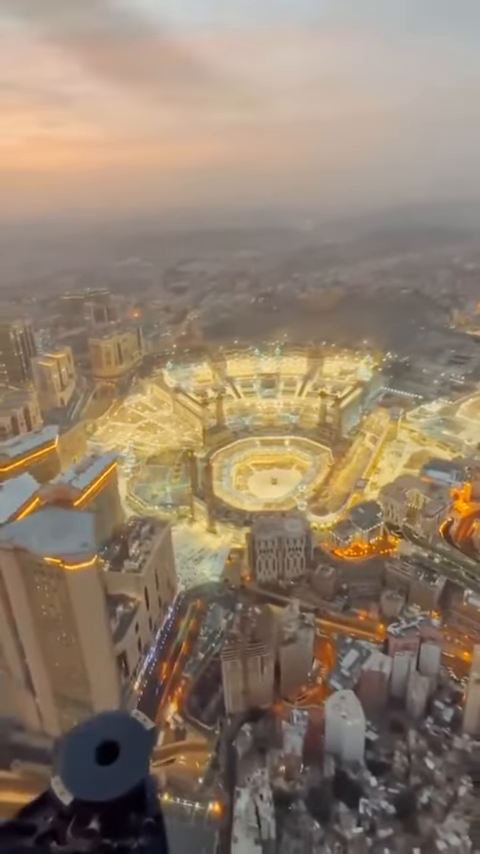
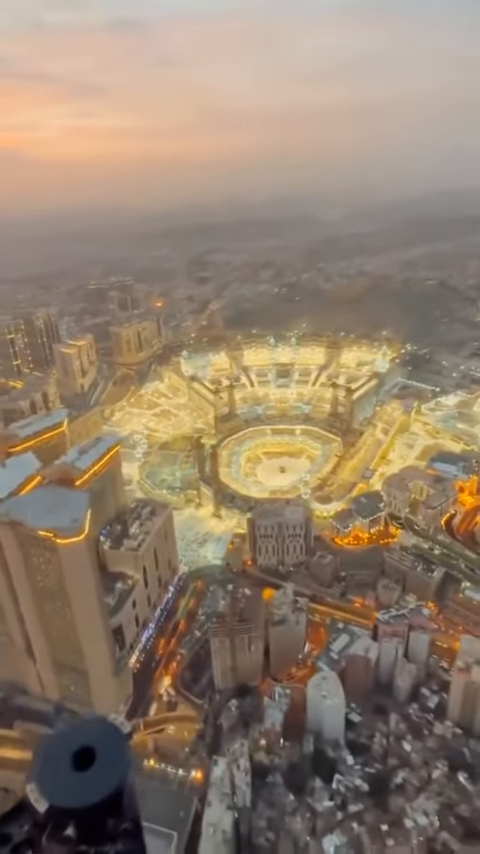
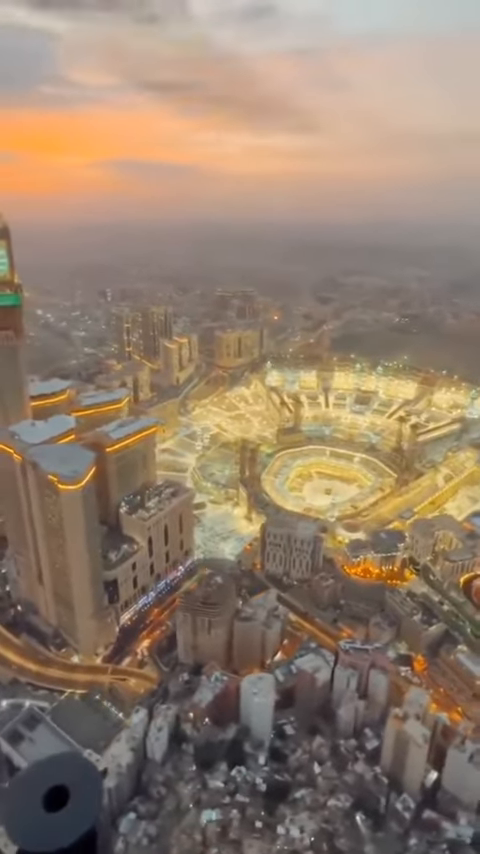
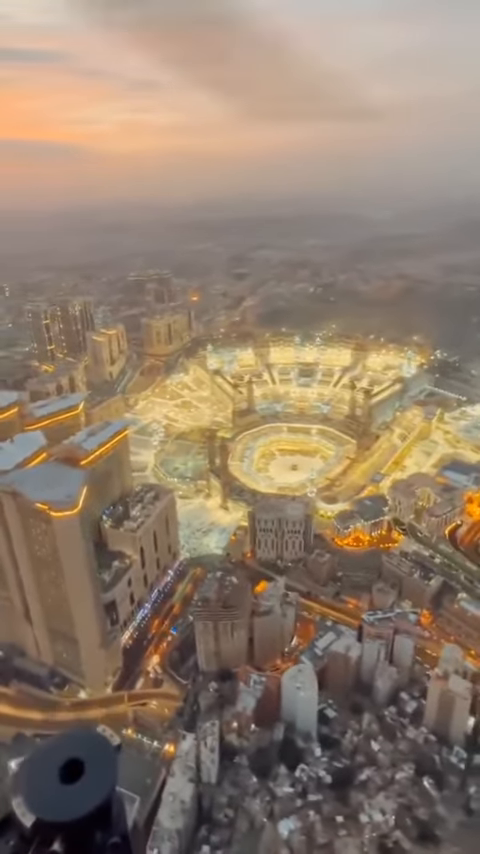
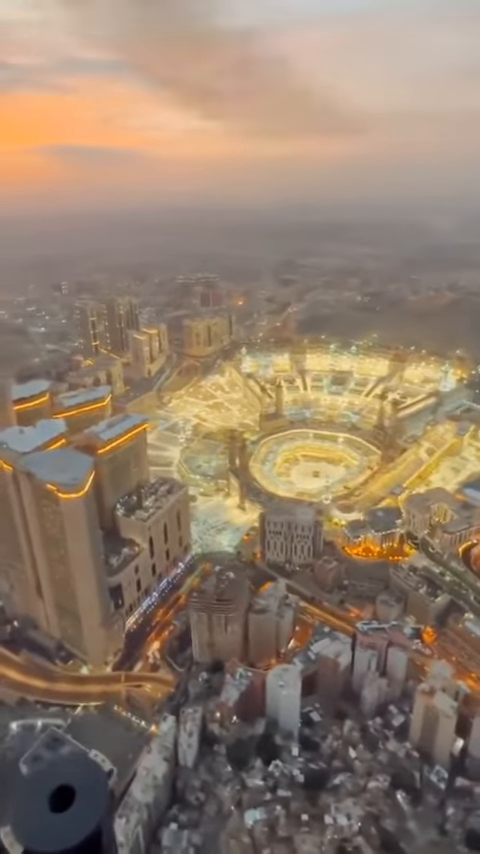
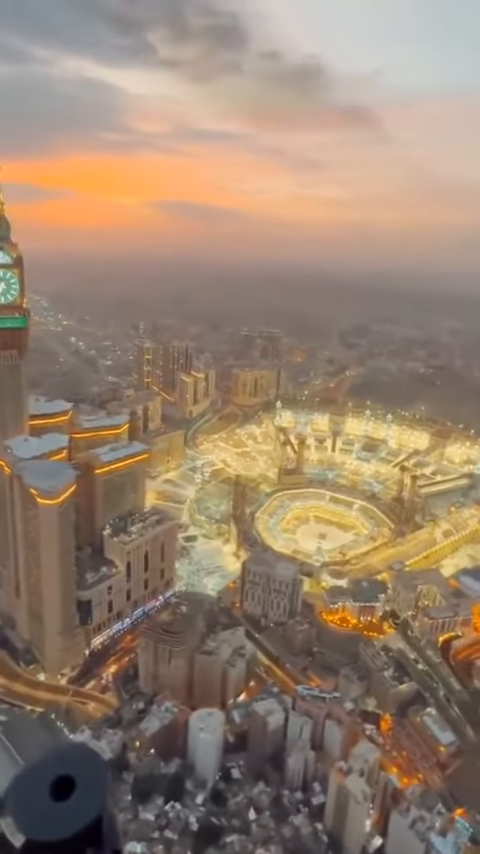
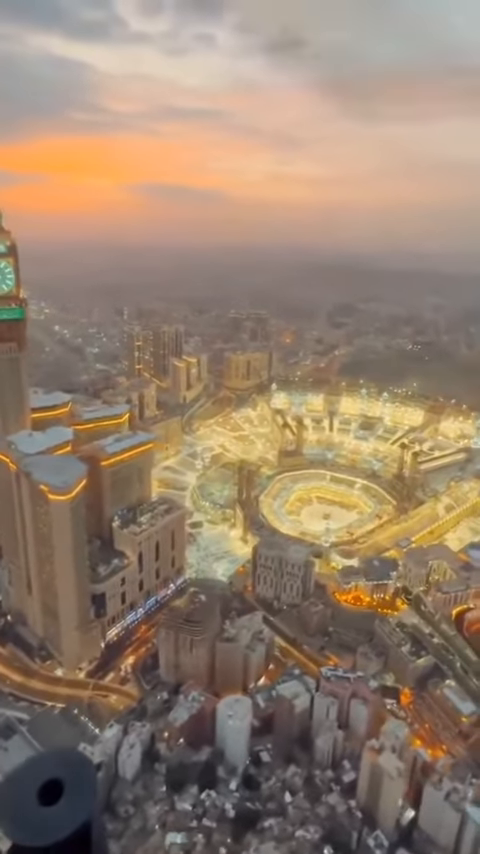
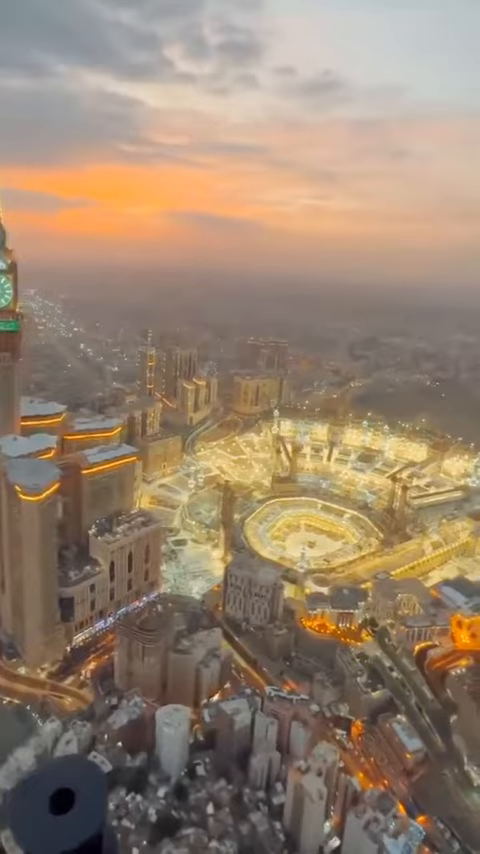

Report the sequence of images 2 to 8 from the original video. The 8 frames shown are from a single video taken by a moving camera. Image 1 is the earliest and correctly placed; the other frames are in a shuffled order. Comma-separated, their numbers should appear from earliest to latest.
2, 4, 5, 3, 7, 6, 8
